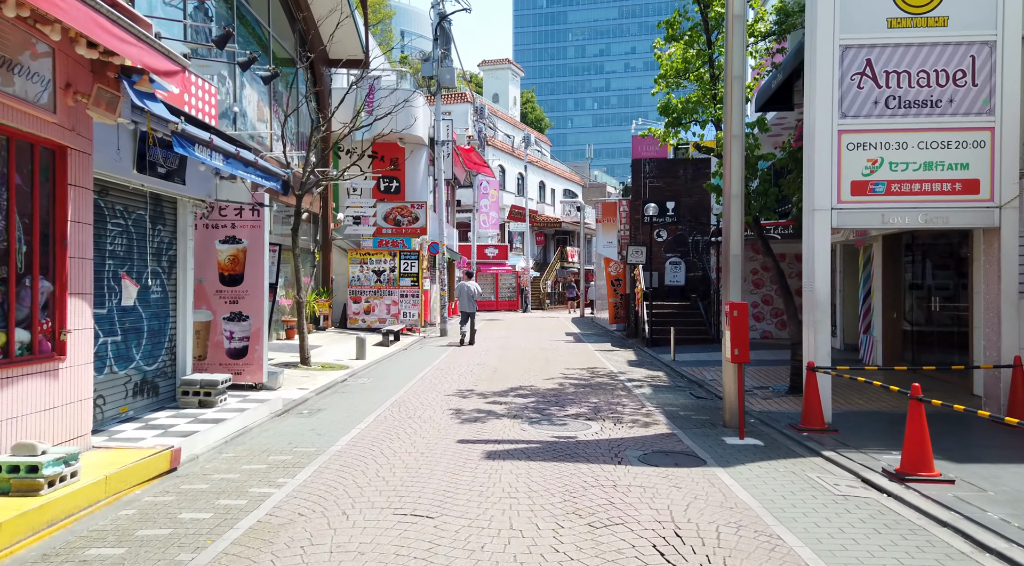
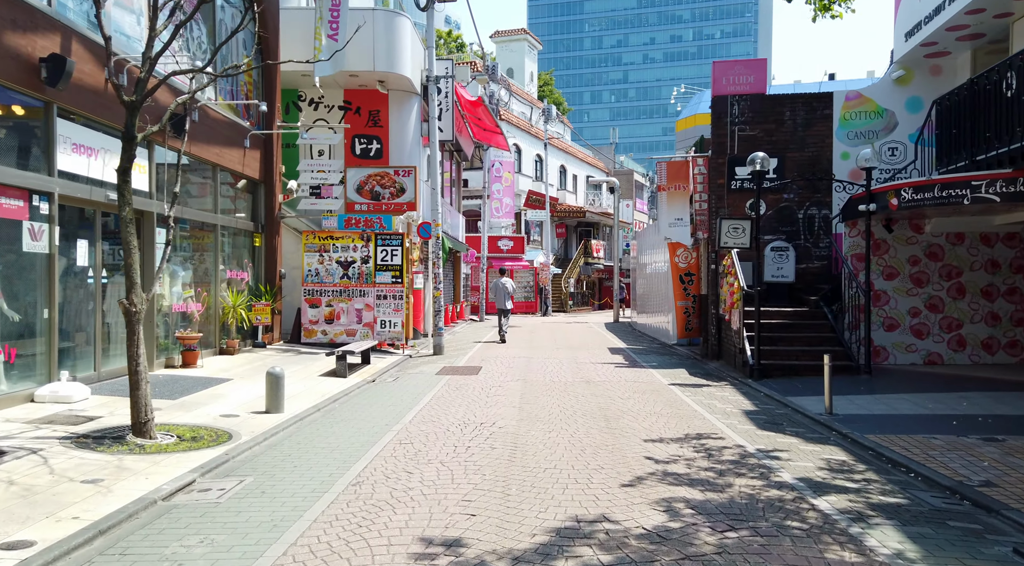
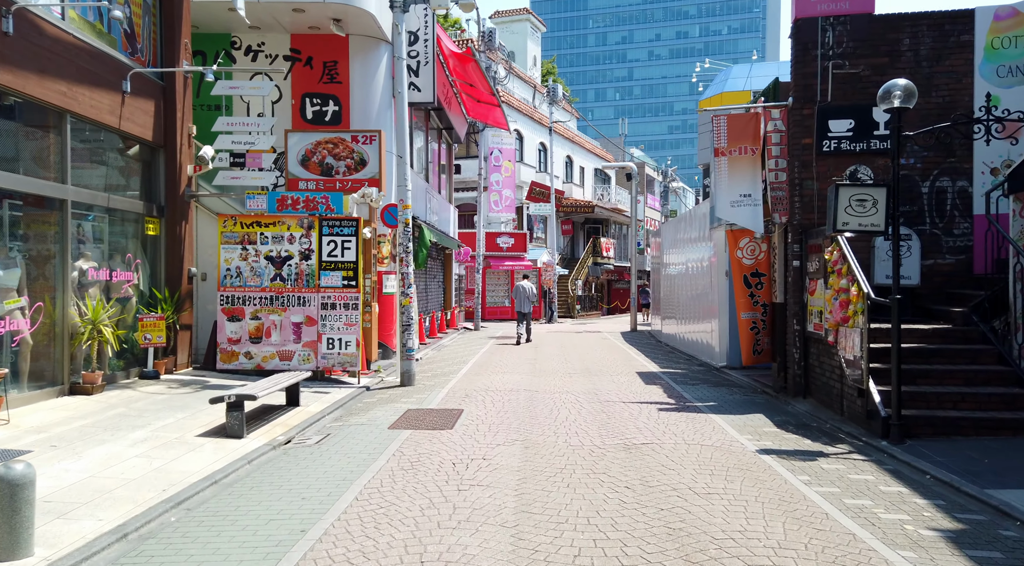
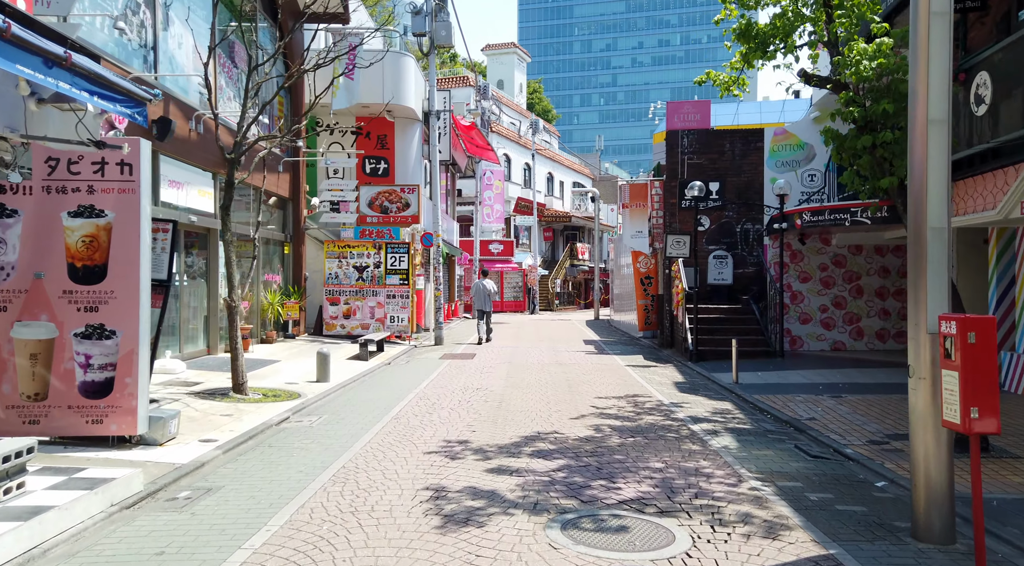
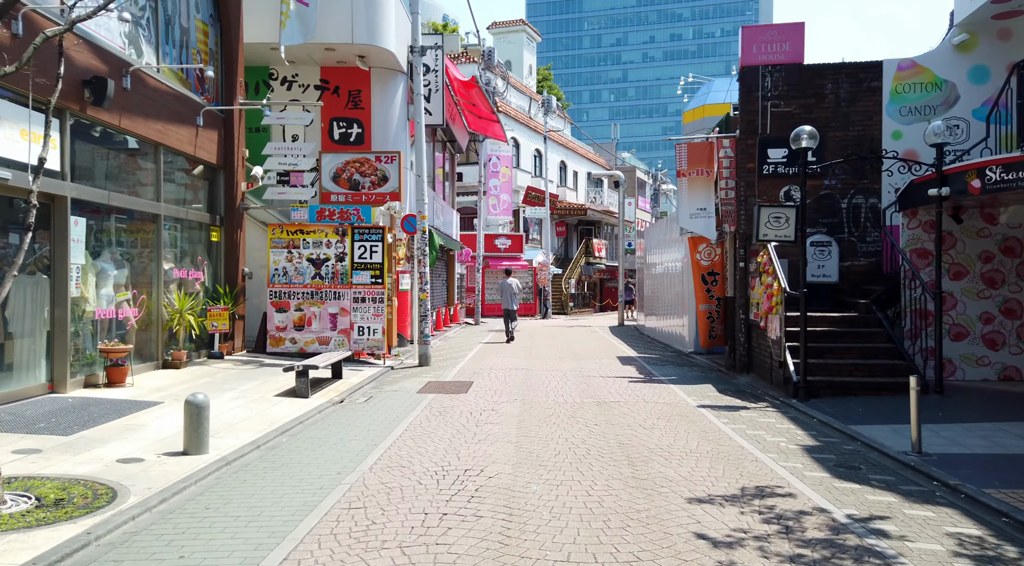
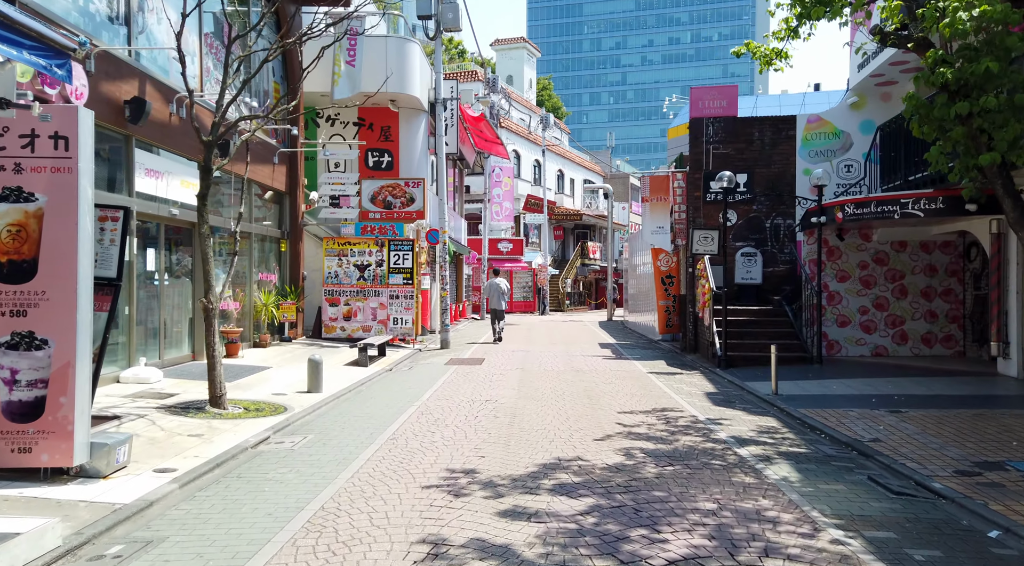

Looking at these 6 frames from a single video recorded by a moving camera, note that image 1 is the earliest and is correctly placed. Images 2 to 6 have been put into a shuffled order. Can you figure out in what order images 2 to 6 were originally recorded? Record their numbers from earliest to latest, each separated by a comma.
4, 6, 2, 5, 3
